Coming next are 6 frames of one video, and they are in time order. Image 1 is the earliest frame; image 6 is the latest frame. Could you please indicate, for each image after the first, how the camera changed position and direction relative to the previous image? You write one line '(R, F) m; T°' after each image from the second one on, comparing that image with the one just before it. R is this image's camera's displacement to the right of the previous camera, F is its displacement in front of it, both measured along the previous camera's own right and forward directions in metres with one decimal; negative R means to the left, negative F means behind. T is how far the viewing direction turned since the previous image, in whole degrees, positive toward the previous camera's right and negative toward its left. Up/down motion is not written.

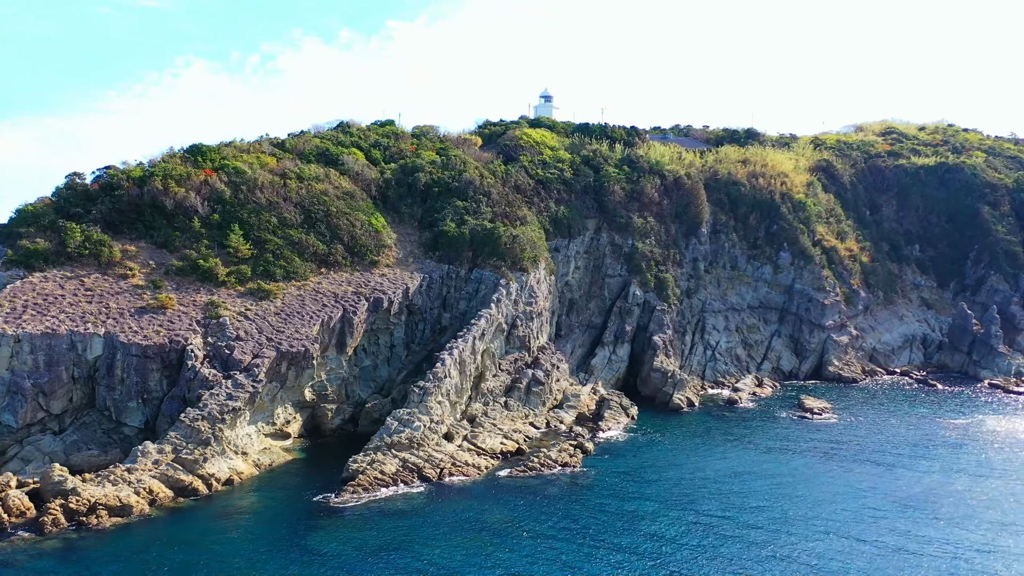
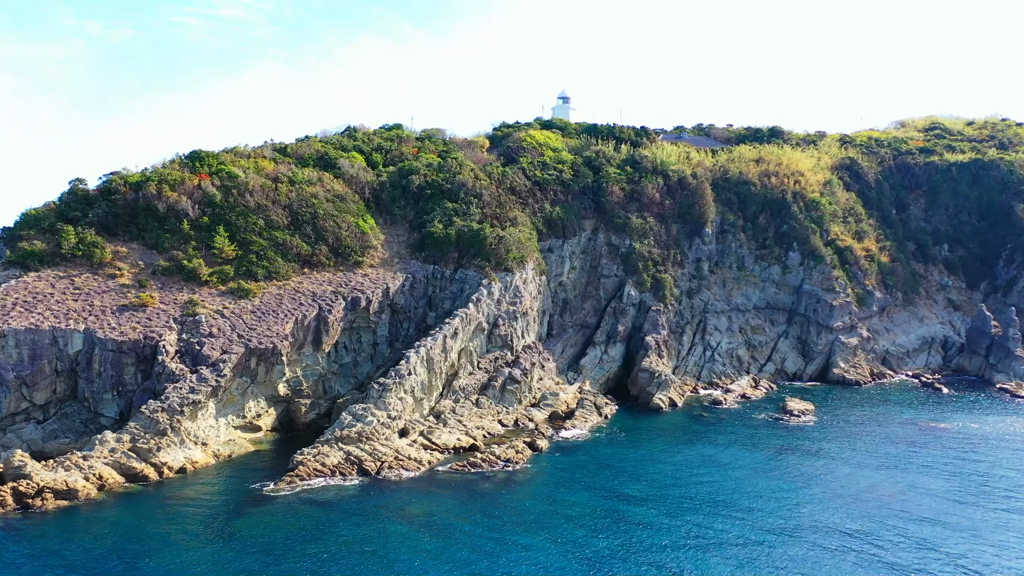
(+3.3, -0.5) m; -3°
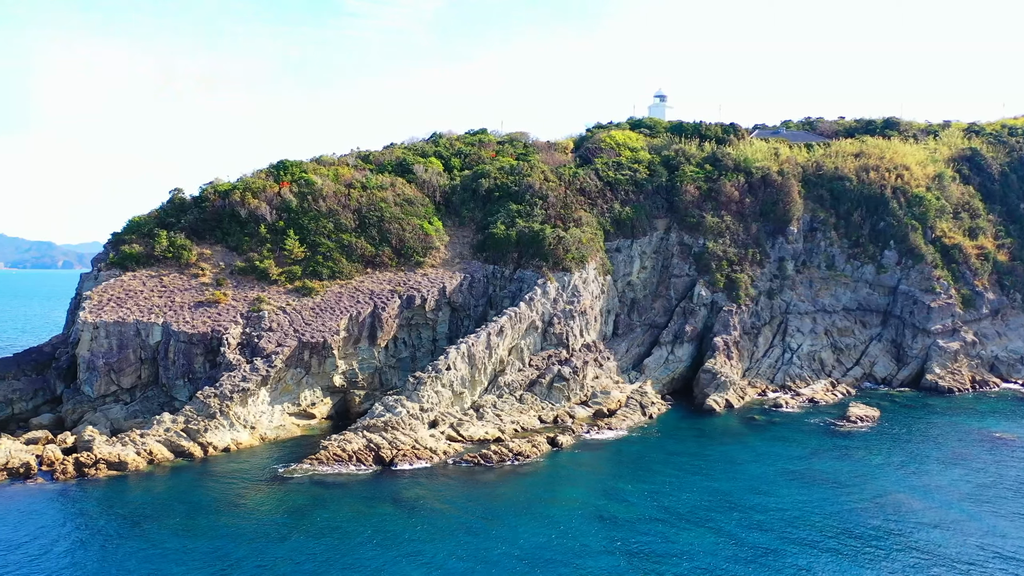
(+3.3, +0.1) m; -10°
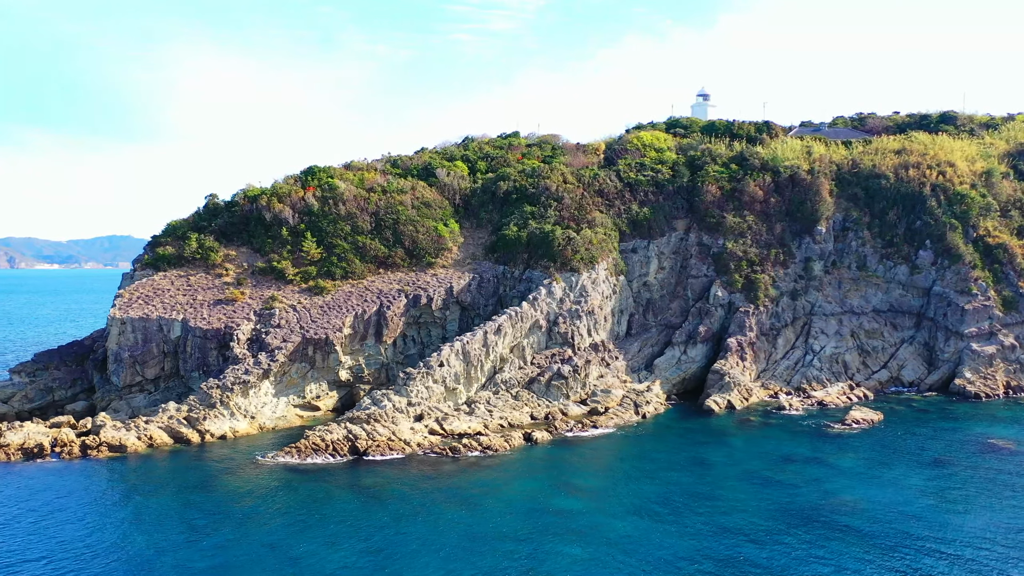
(+3.4, -0.7) m; -6°
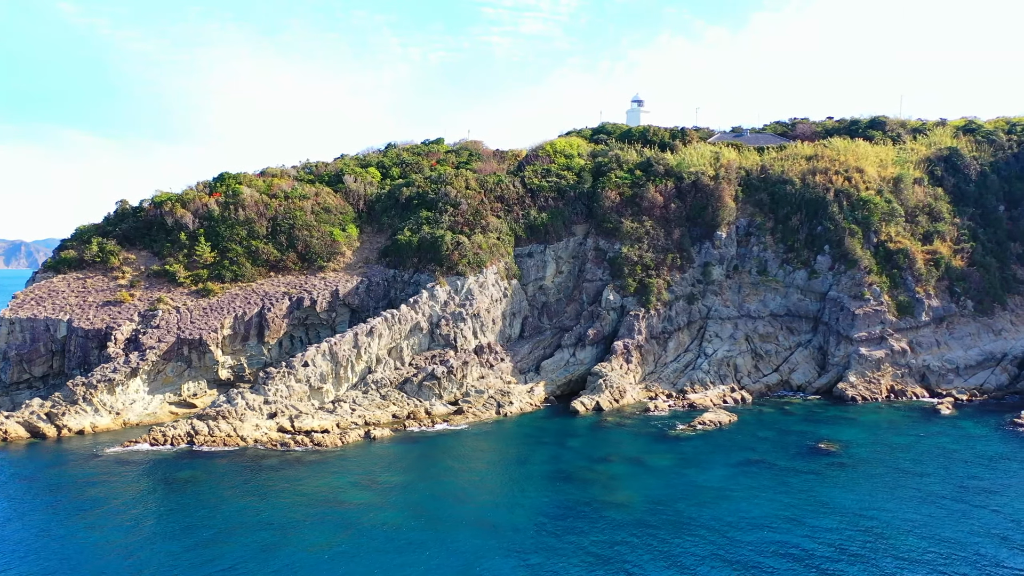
(+6.7, -1.6) m; 0°
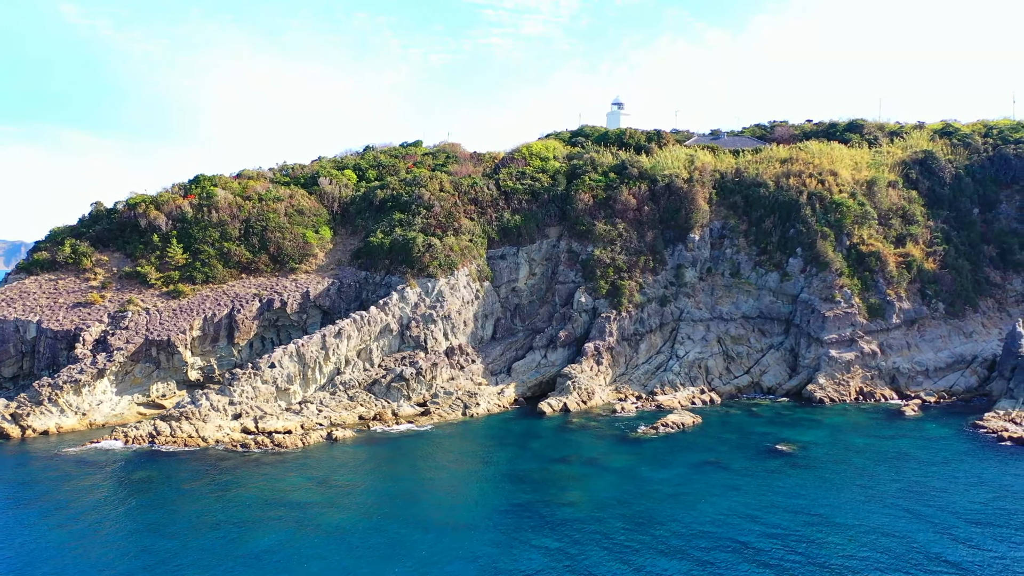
(+1.5, -0.4) m; 0°
